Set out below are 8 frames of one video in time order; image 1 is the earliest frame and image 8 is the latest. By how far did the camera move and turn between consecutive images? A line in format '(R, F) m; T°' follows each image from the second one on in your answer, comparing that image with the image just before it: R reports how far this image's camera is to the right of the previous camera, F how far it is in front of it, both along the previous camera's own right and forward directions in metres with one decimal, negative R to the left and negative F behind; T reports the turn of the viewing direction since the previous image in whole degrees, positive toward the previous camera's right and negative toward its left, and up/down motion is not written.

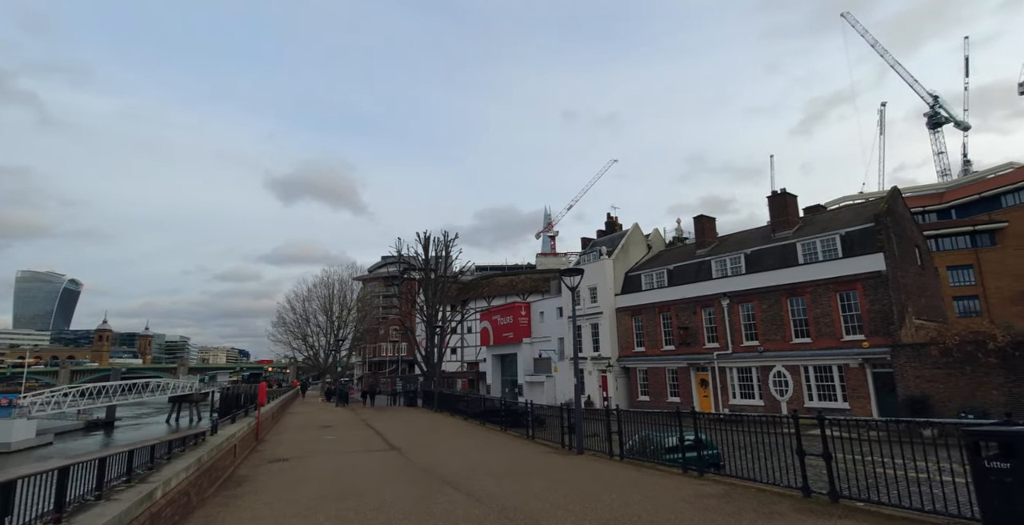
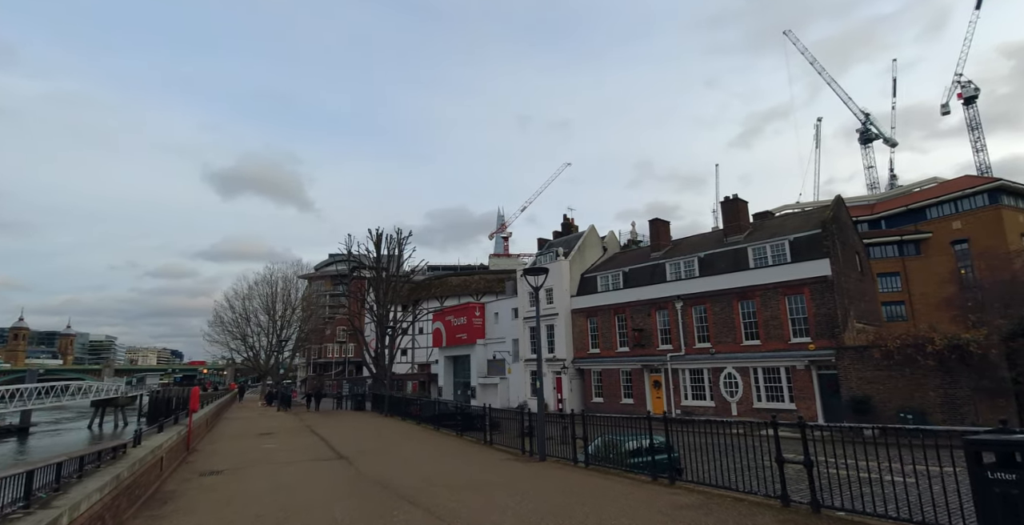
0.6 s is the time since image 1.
(-0.2, +0.6) m; +5°
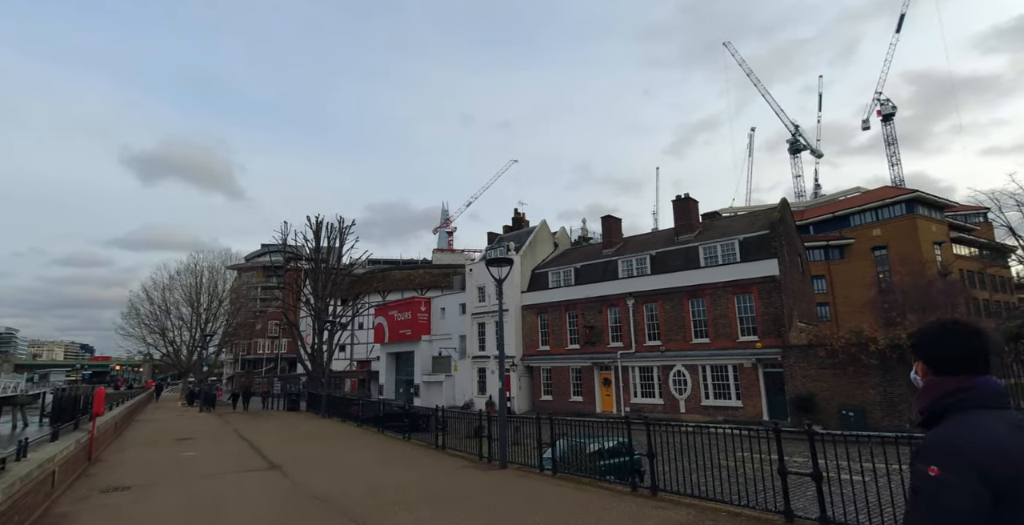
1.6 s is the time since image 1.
(-0.4, +1.1) m; +6°
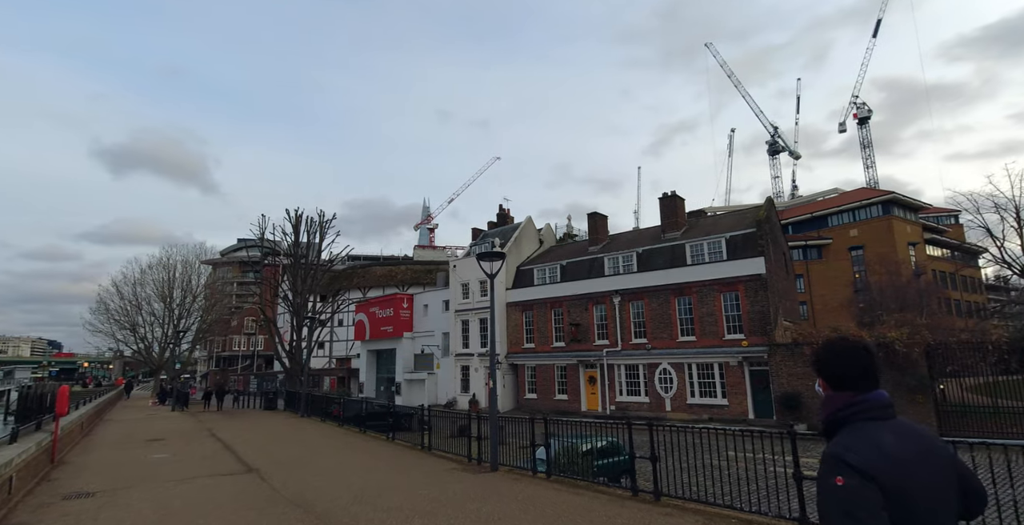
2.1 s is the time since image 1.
(-0.2, +0.5) m; +2°
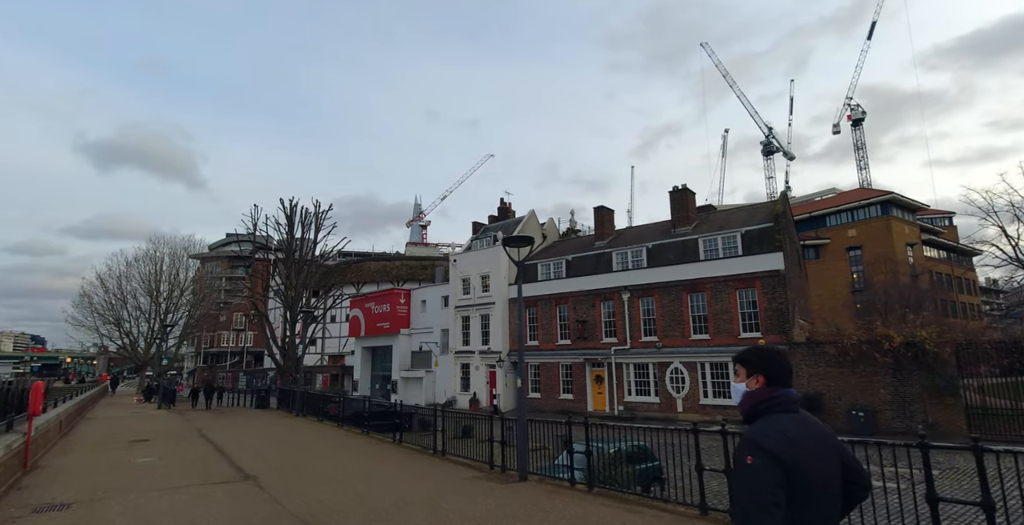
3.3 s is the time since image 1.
(-0.8, +1.2) m; +1°
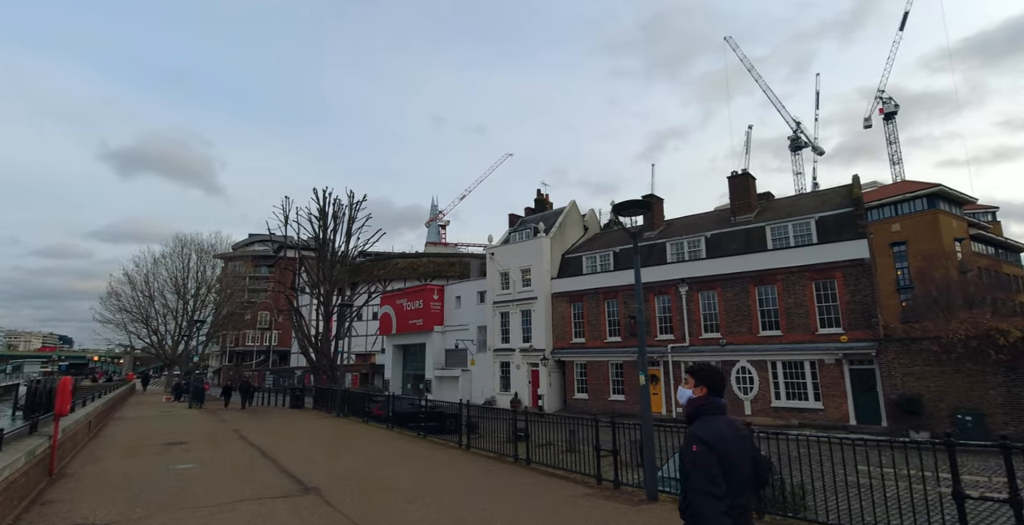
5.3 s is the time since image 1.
(-1.6, +1.8) m; -2°
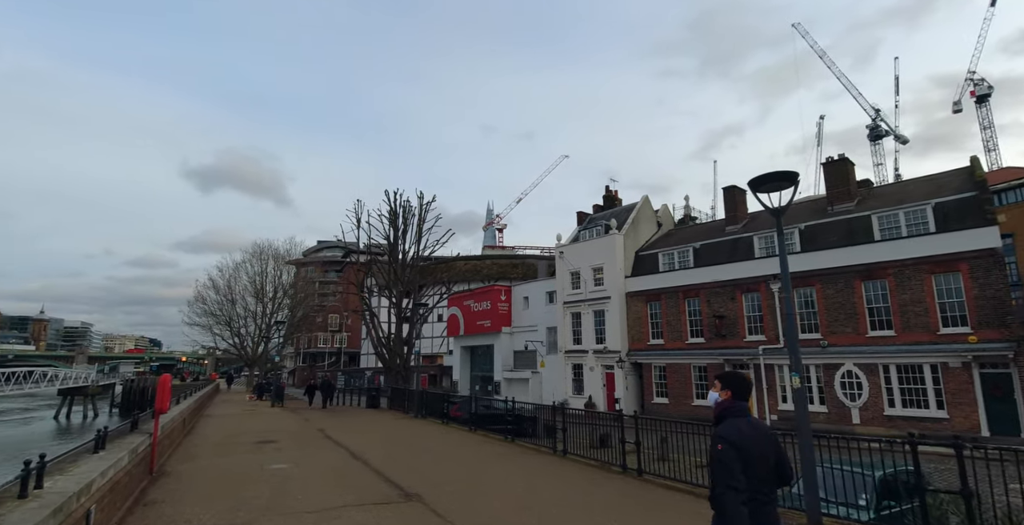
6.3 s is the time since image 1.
(-0.9, +0.9) m; -6°
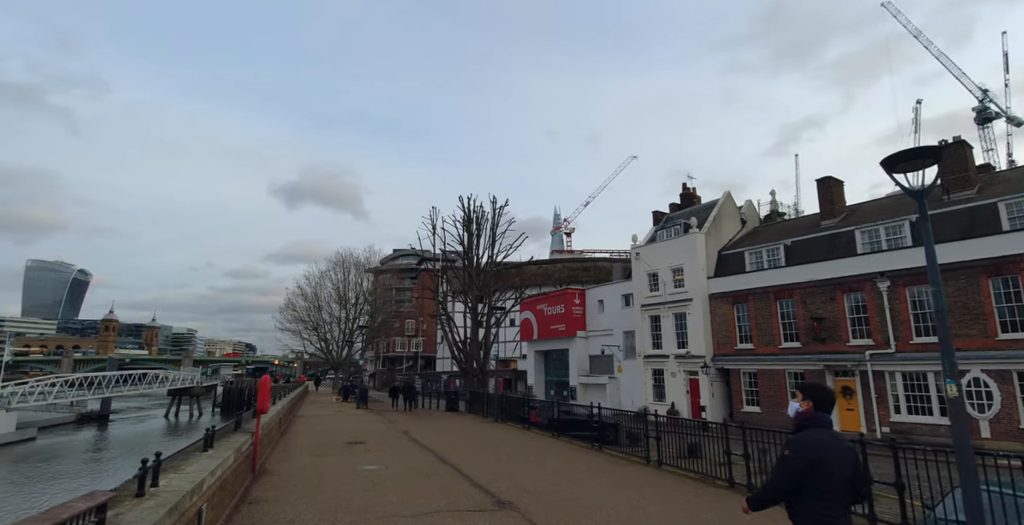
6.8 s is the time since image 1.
(-0.4, +0.4) m; -7°
